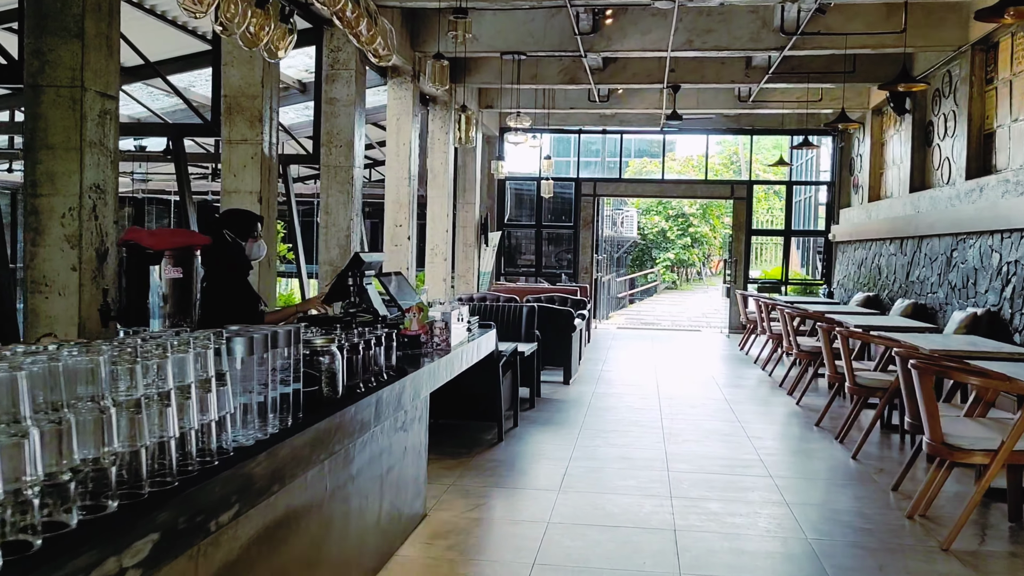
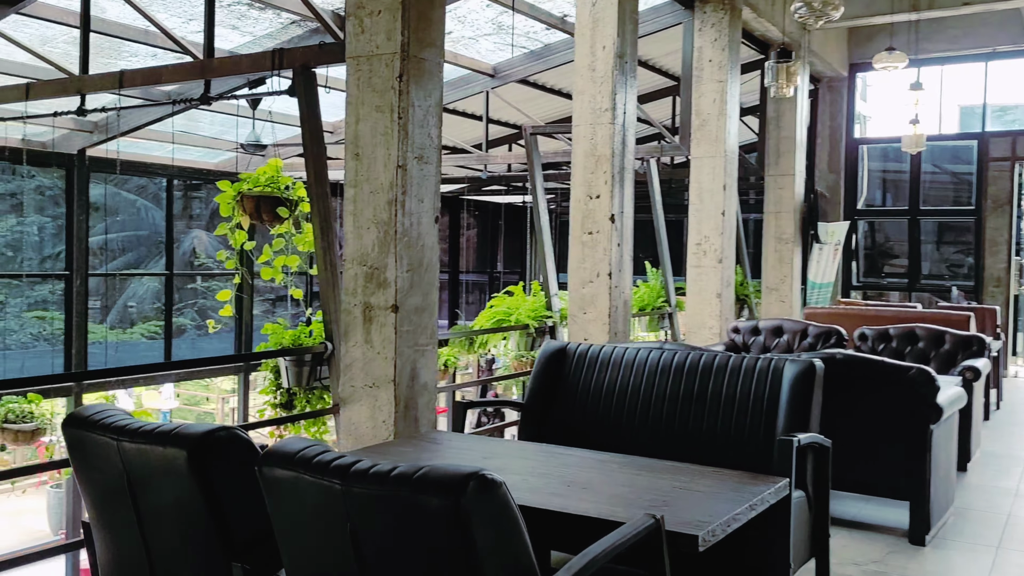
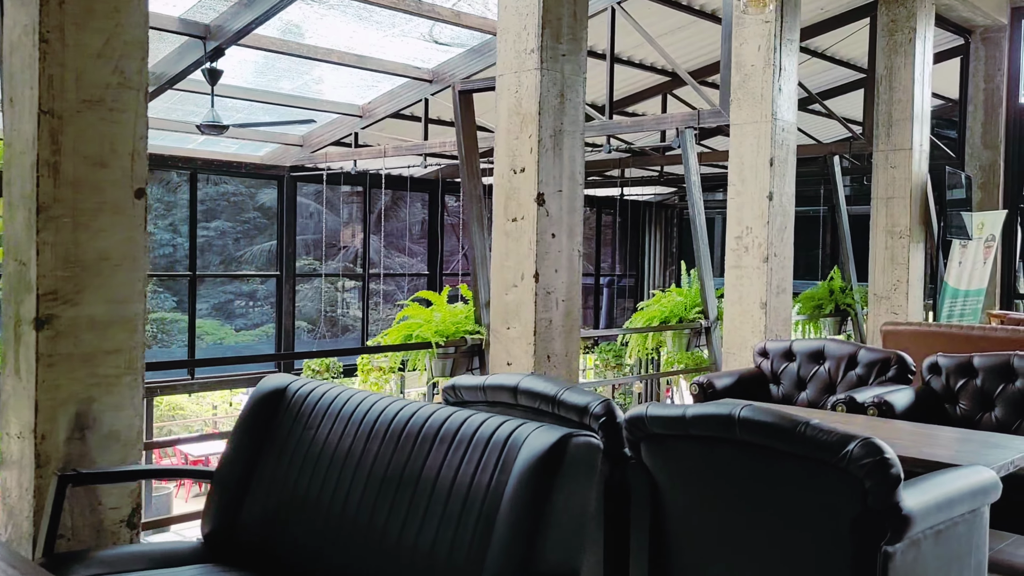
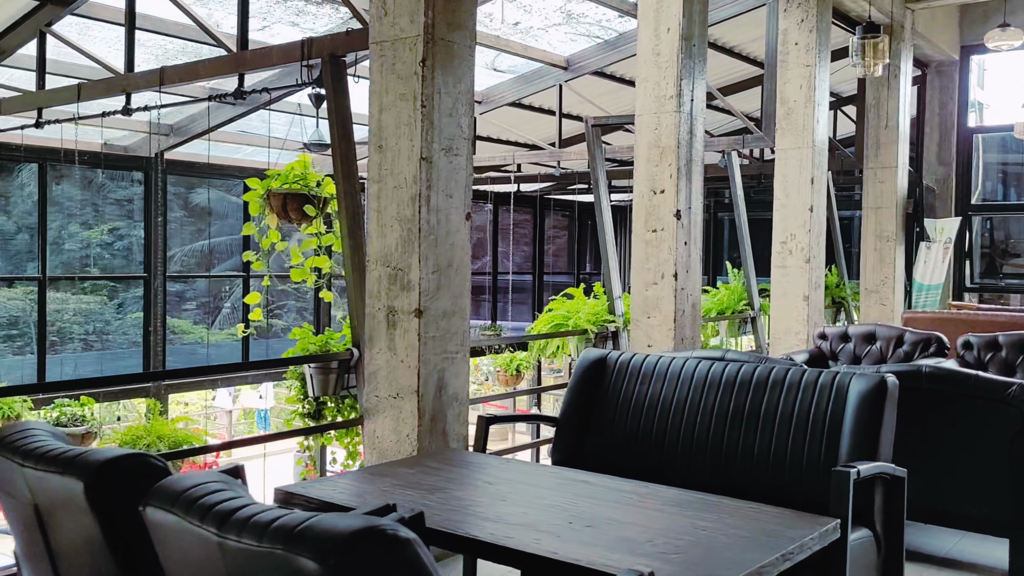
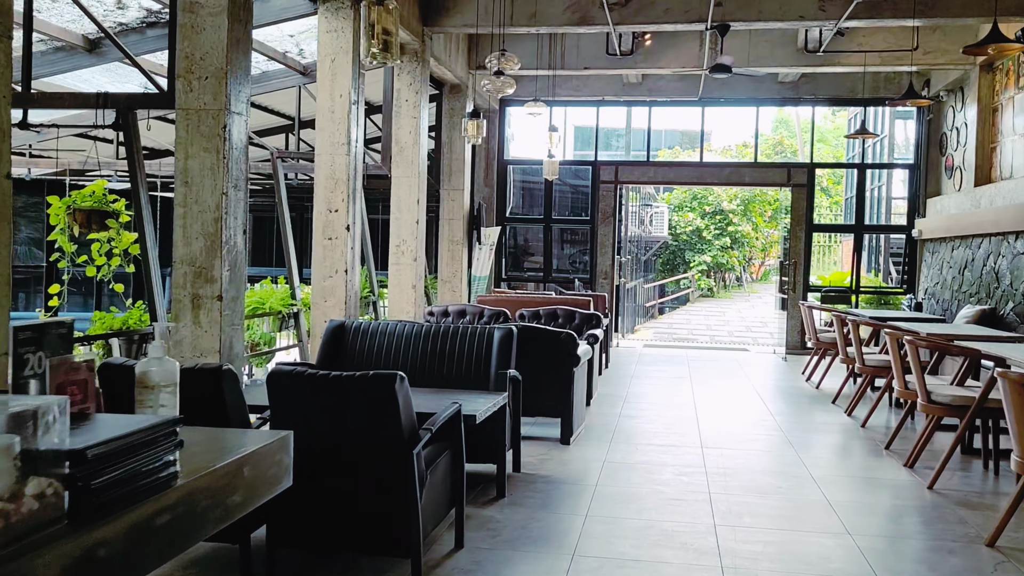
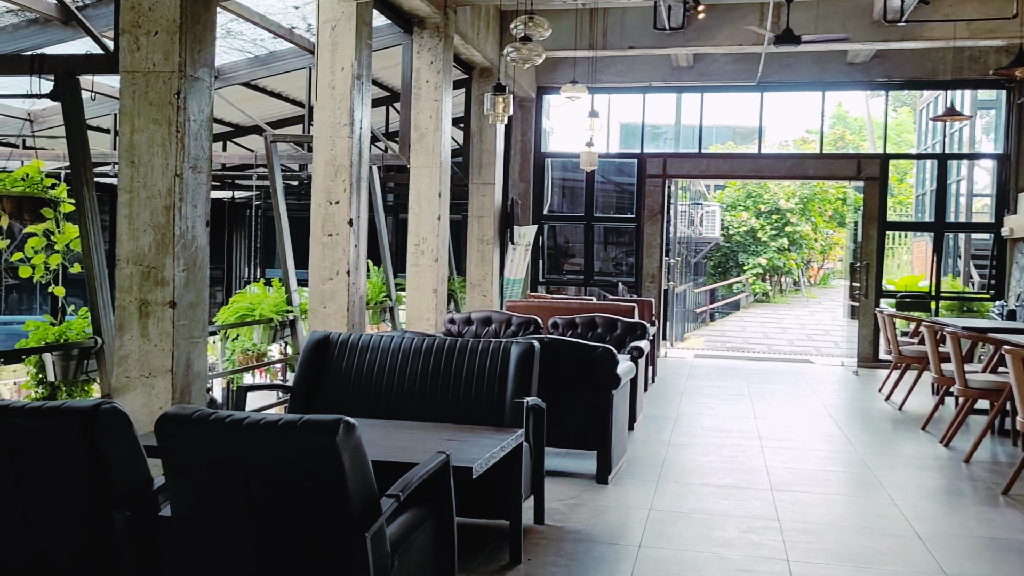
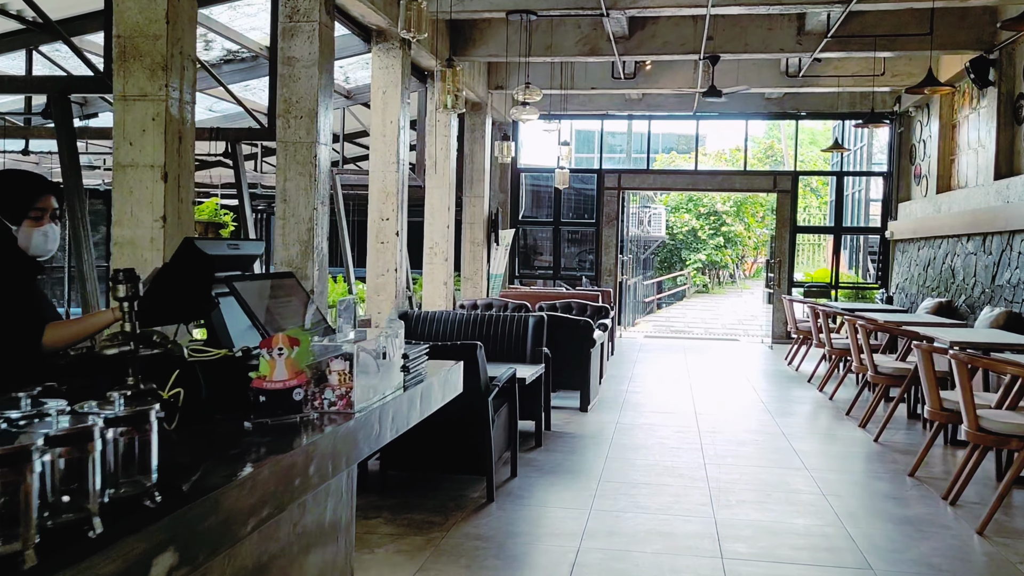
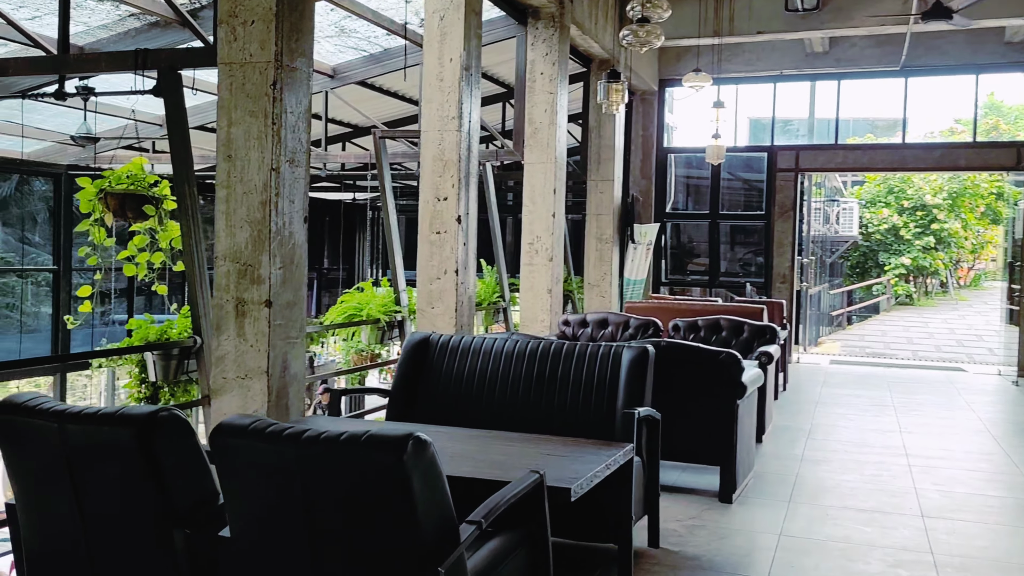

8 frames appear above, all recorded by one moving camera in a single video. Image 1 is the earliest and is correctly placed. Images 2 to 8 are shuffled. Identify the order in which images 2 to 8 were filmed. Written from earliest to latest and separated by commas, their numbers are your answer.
7, 5, 6, 8, 2, 4, 3
